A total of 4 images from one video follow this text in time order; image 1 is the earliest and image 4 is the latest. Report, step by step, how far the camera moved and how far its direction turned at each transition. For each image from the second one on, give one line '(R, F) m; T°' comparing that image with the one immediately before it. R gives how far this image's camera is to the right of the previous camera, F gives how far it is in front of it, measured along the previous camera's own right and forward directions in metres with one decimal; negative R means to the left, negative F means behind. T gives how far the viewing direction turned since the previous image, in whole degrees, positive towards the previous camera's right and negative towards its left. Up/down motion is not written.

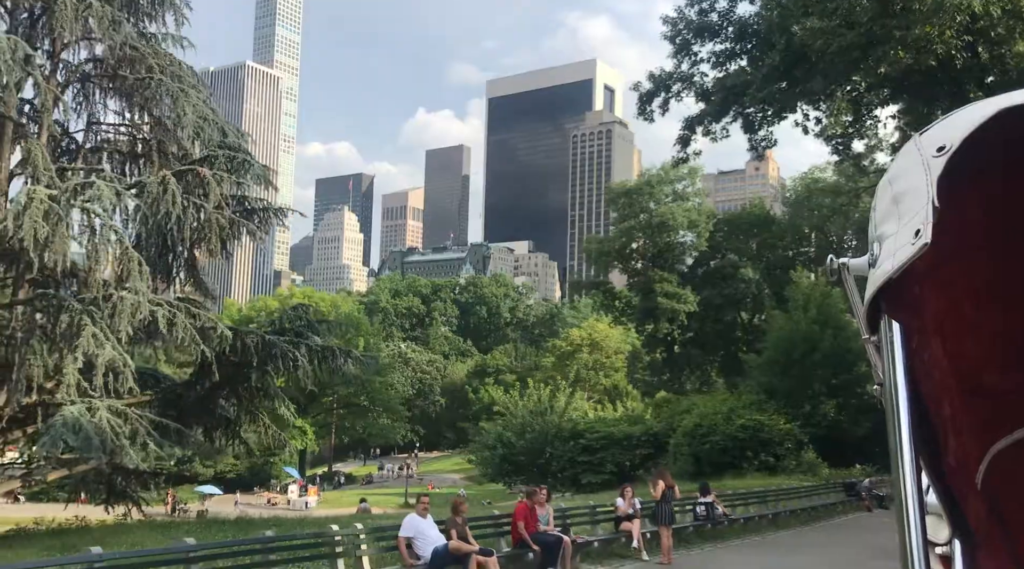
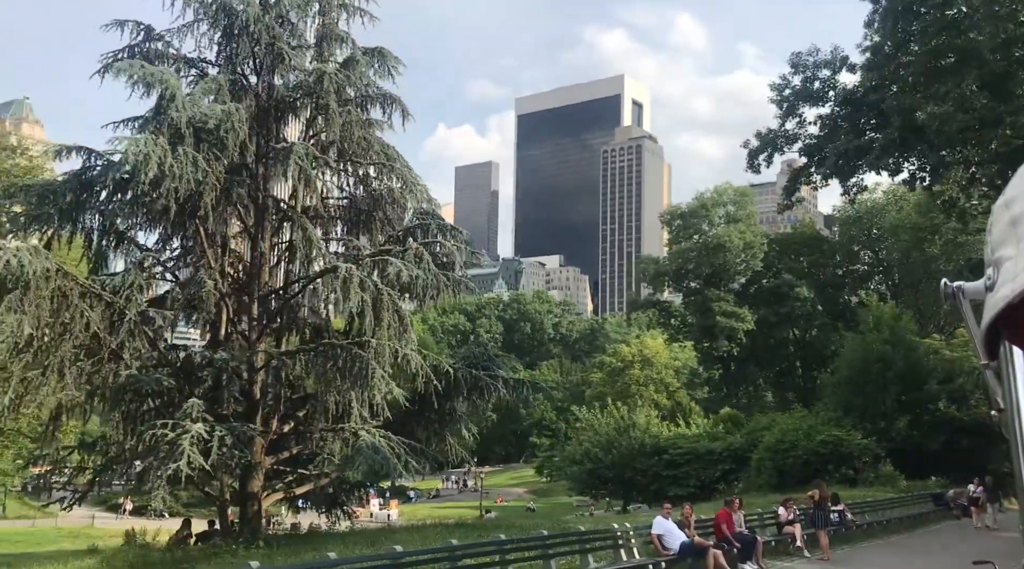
(-2.5, -3.1) m; -1°
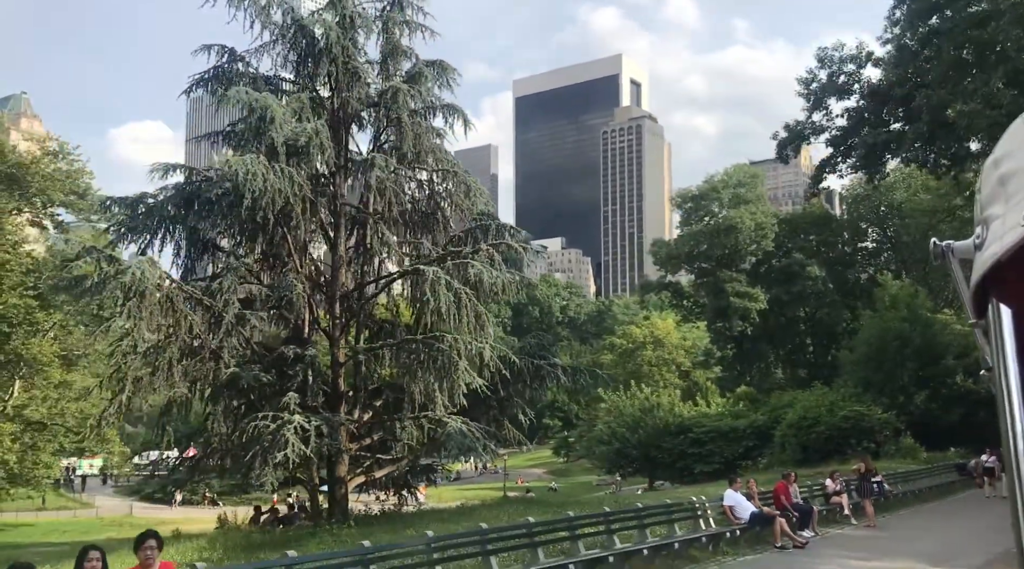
(-1.1, -1.3) m; 0°
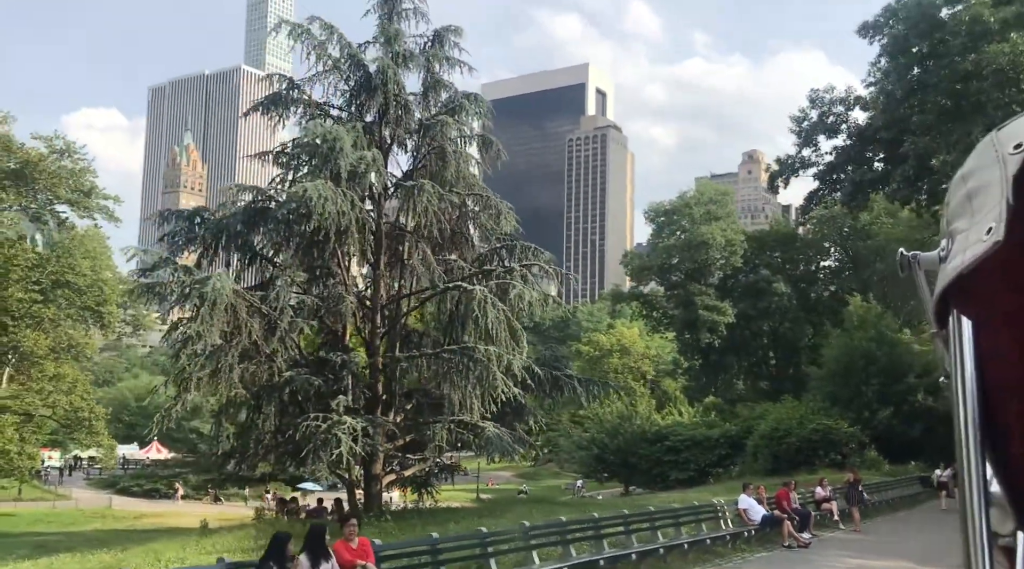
(-1.4, -1.7) m; +2°
